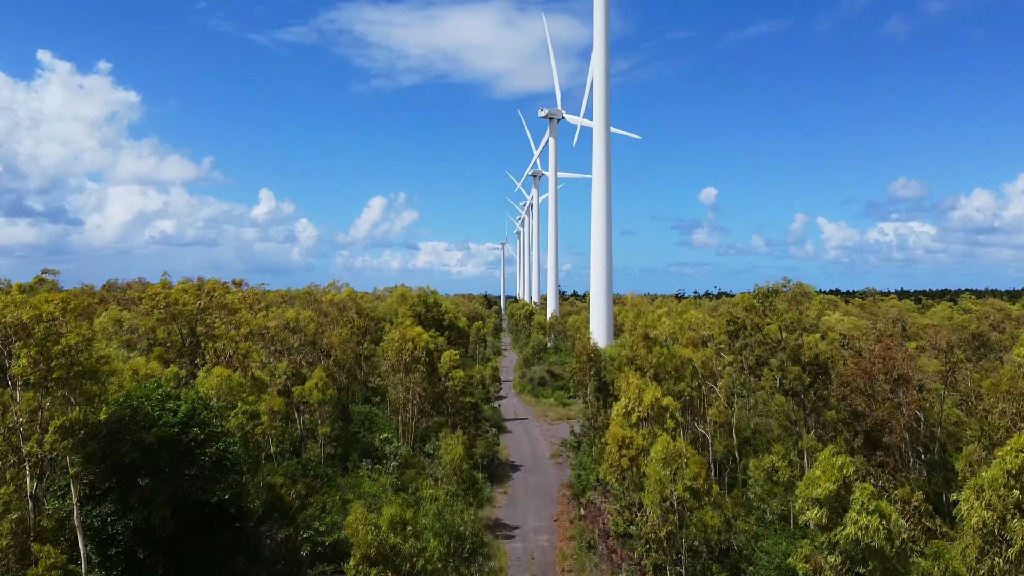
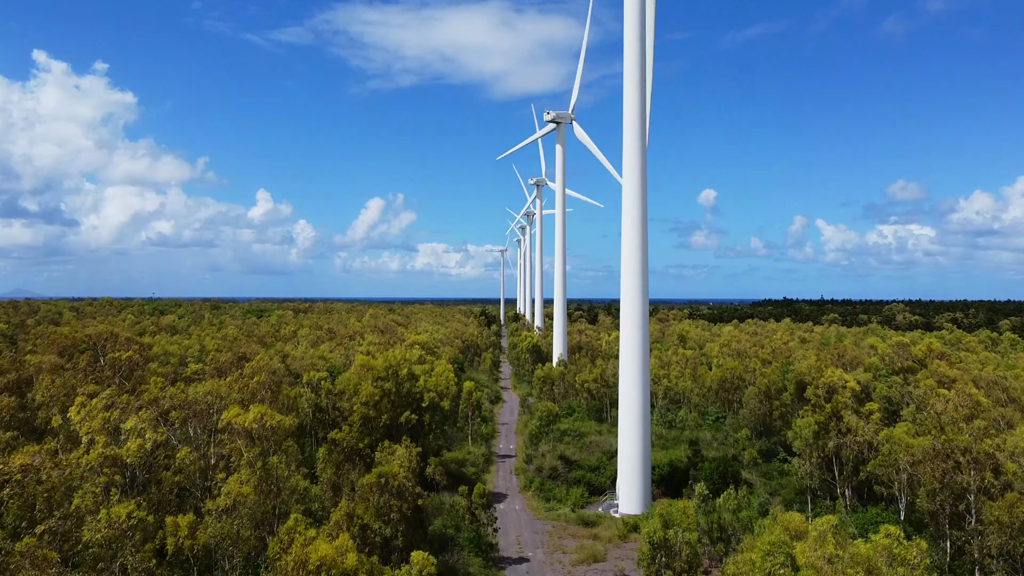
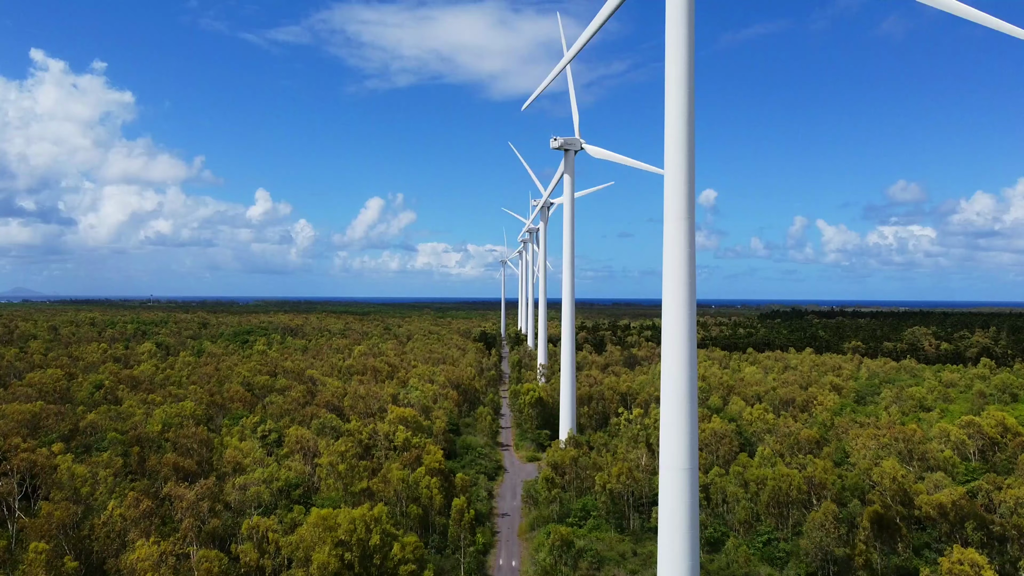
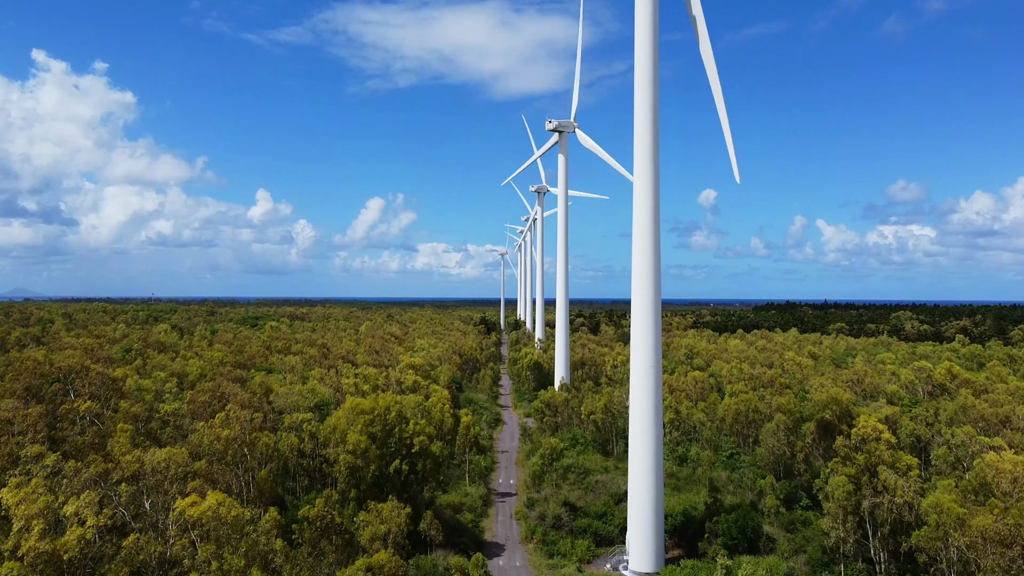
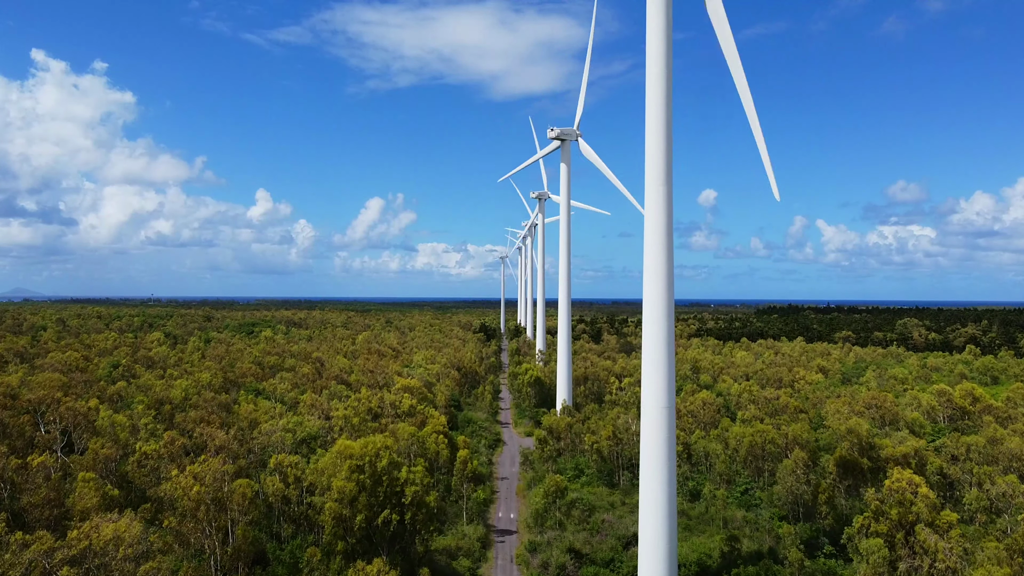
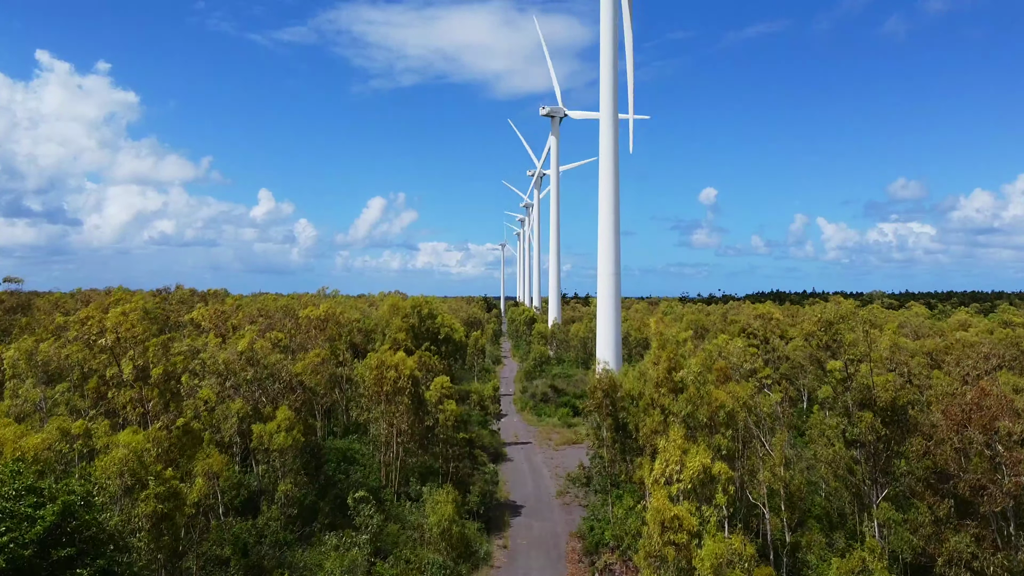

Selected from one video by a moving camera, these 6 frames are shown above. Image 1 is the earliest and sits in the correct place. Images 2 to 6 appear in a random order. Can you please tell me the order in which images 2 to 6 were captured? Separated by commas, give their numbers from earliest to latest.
6, 2, 4, 5, 3
